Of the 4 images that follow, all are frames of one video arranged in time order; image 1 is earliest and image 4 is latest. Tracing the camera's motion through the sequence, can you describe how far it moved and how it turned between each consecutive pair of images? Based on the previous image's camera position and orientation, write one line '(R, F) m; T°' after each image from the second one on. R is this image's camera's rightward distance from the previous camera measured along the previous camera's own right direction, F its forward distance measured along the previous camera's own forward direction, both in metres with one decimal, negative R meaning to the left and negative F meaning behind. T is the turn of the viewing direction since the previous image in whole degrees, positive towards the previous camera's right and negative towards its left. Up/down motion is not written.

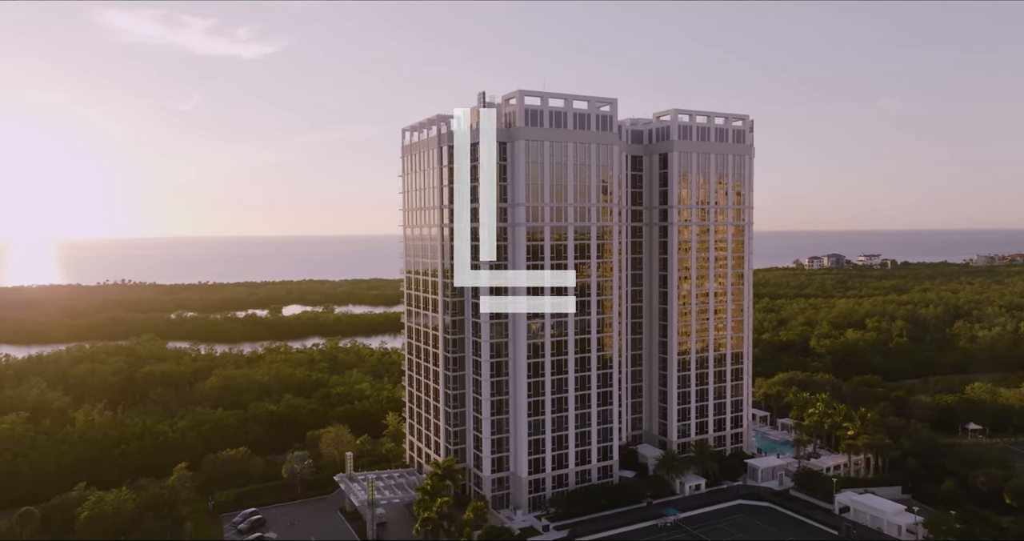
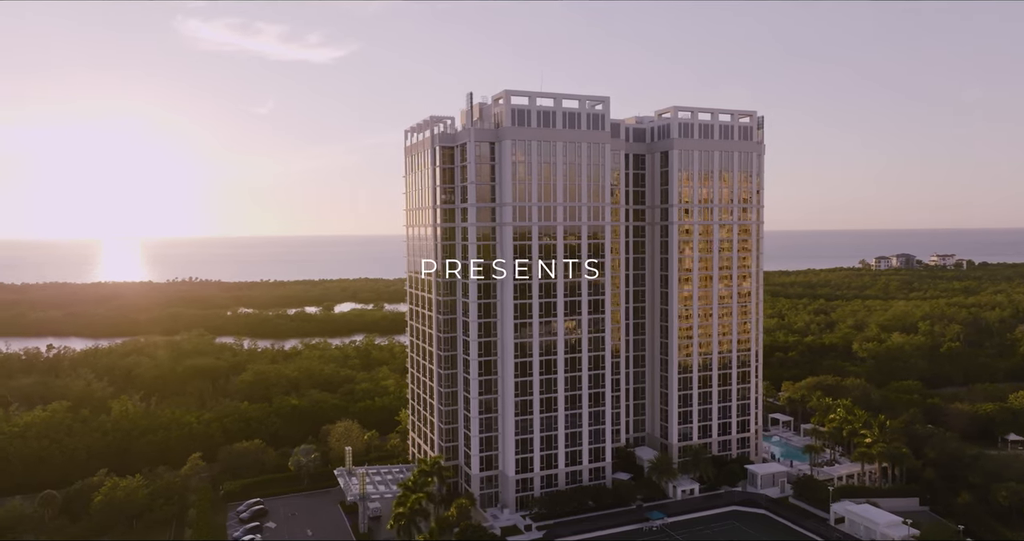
(+6.0, +0.2) m; -5°
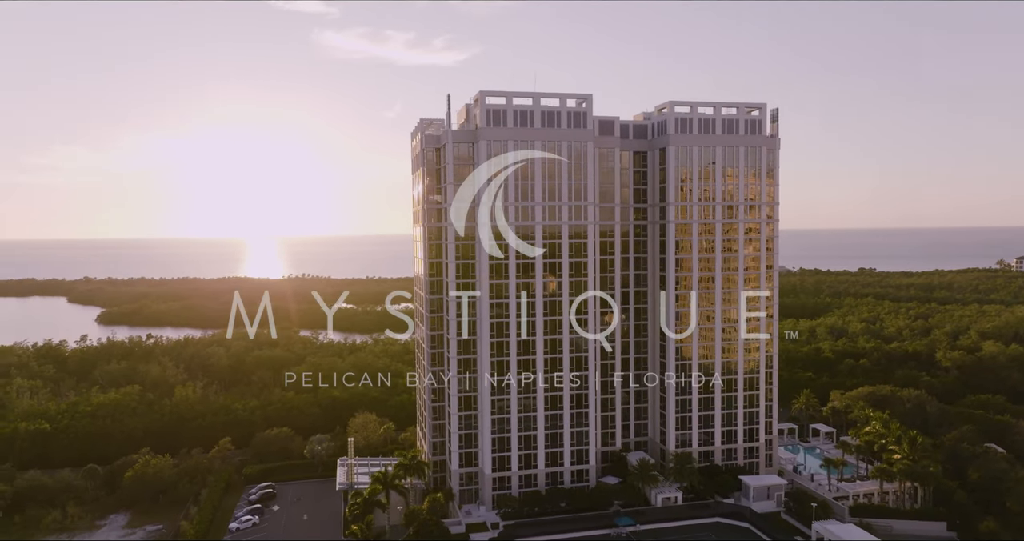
(+11.0, +0.6) m; -9°
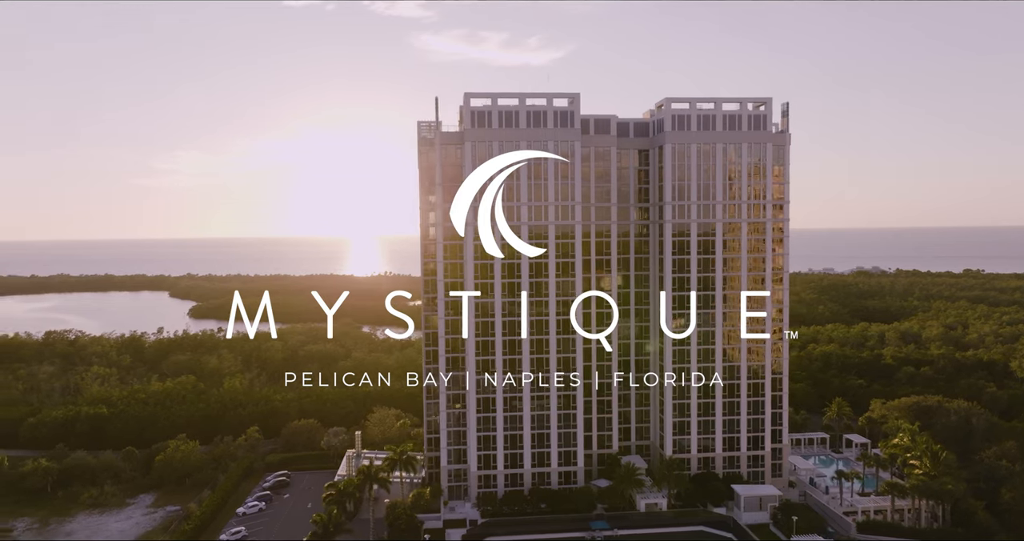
(+8.4, +0.1) m; -7°
